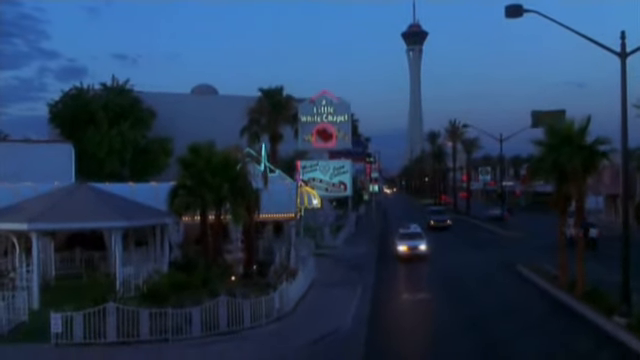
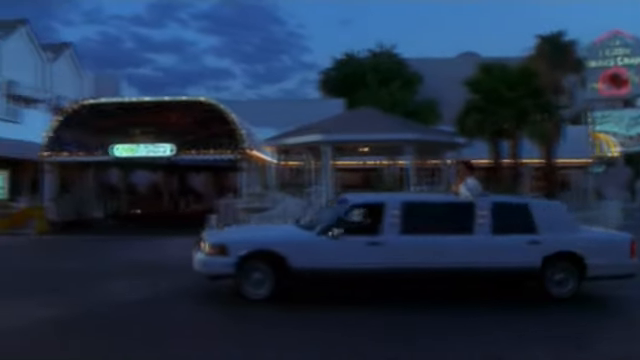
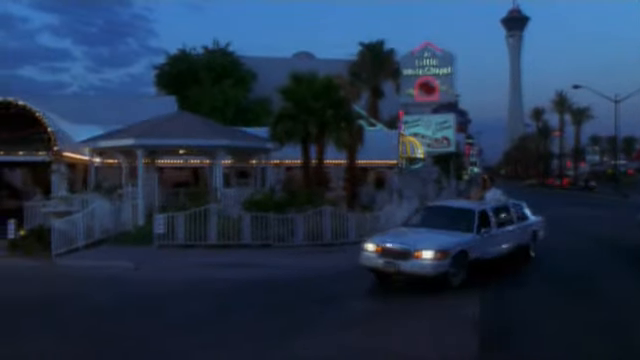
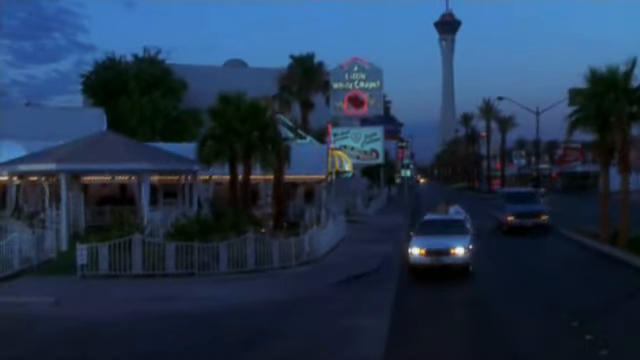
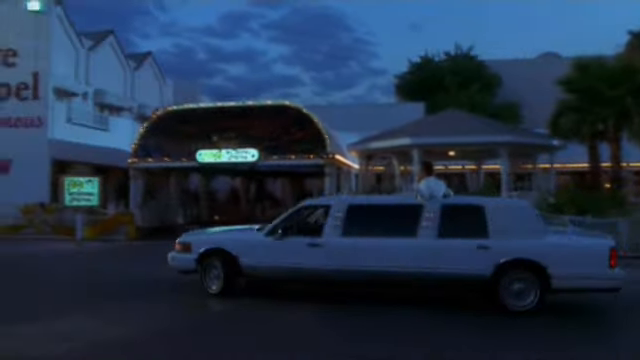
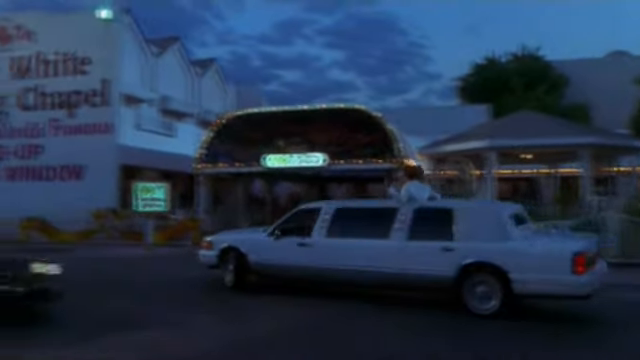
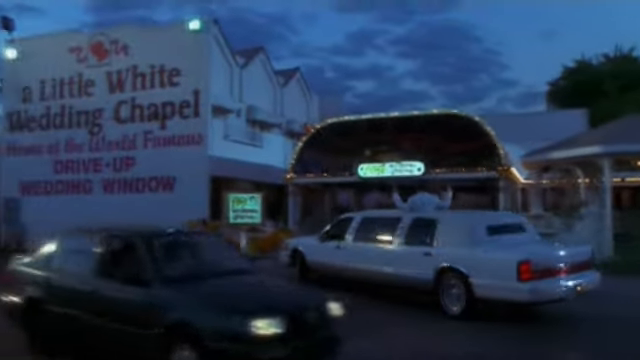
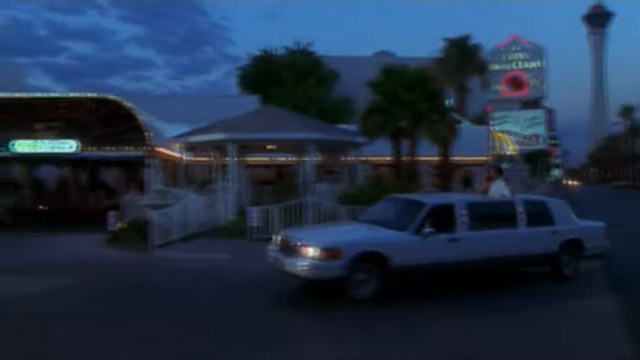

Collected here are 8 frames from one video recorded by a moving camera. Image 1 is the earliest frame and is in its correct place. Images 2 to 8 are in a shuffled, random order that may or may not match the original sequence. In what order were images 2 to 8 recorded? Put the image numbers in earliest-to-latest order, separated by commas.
4, 3, 8, 2, 5, 6, 7
